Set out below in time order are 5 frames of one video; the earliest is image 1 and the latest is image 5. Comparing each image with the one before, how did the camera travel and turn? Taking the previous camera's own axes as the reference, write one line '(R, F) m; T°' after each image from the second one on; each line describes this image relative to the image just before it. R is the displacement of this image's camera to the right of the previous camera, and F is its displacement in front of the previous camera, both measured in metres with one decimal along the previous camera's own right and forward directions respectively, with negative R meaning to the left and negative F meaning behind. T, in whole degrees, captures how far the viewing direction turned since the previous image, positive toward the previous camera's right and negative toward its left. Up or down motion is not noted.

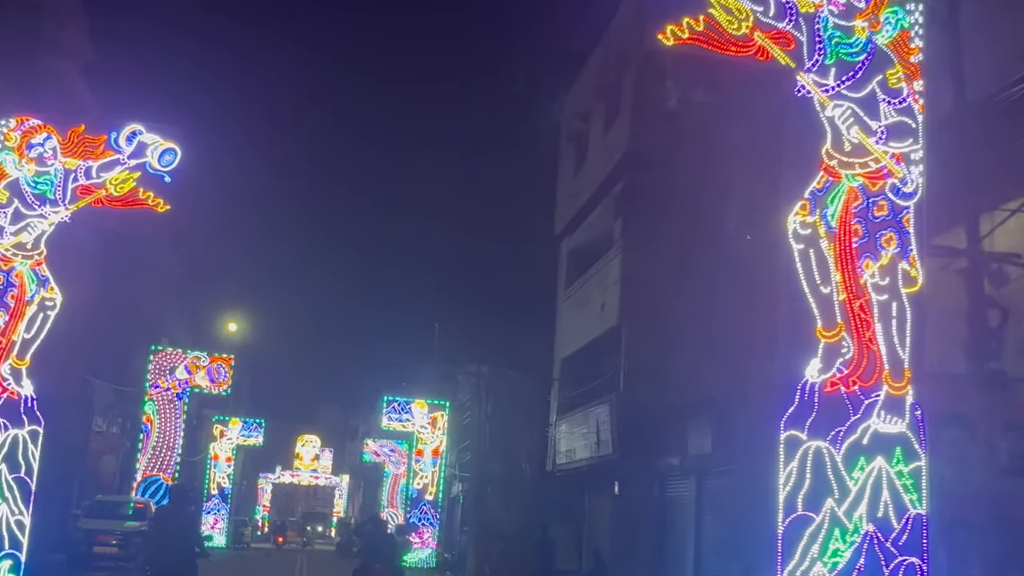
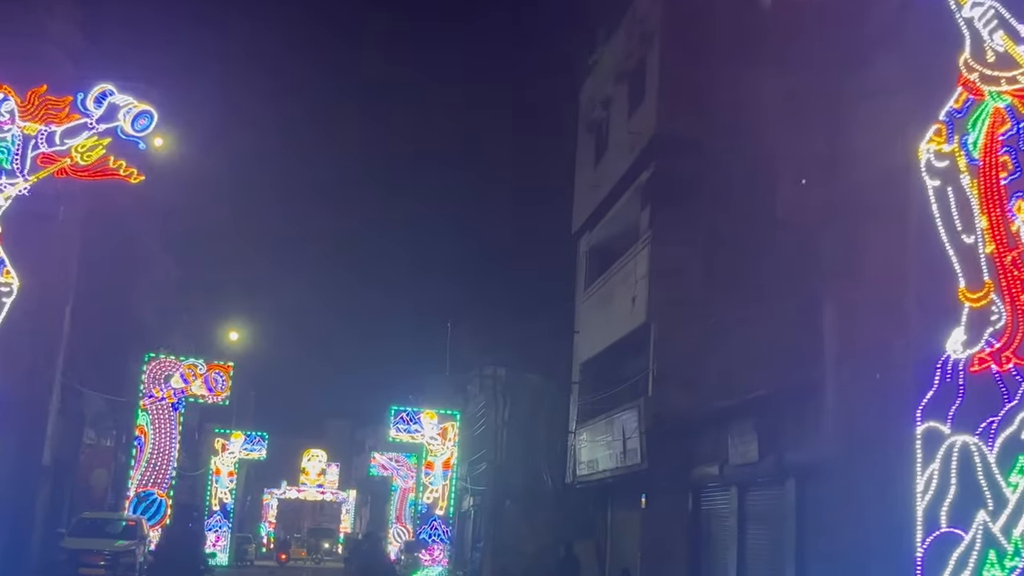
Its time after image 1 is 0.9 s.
(-0.2, +1.8) m; 0°
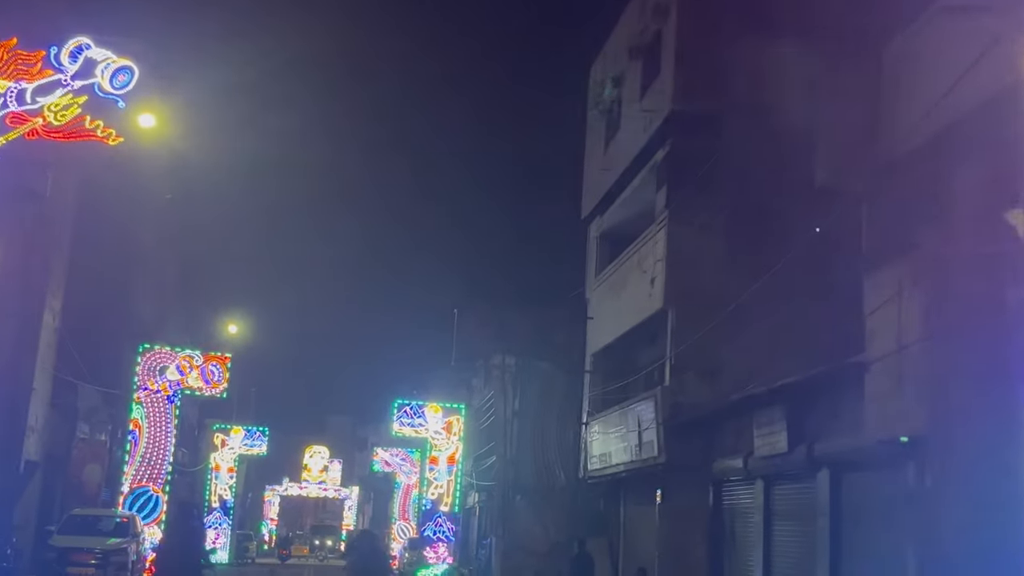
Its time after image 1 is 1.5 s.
(-0.1, +1.0) m; 0°
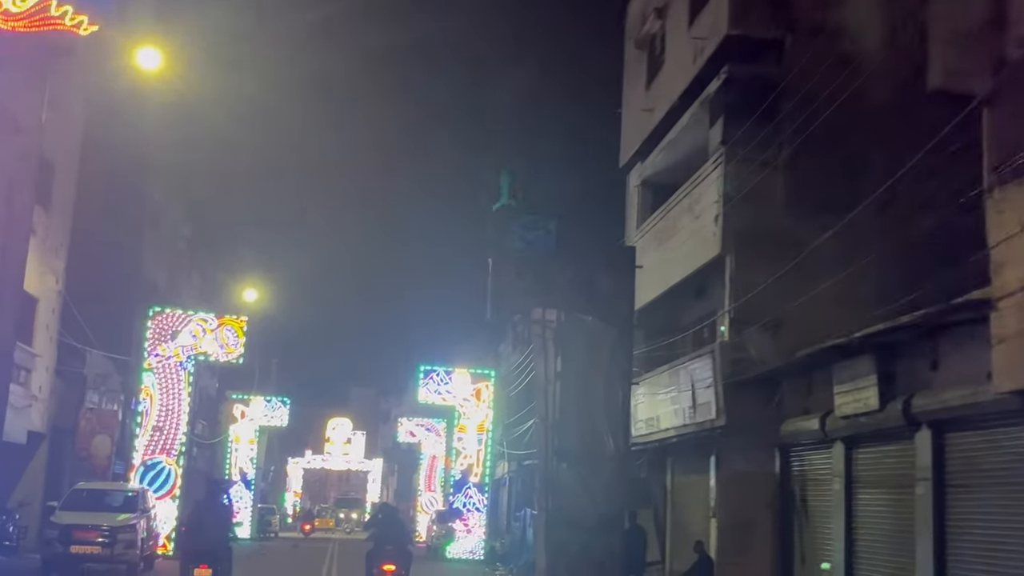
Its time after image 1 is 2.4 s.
(-0.3, +1.9) m; -1°
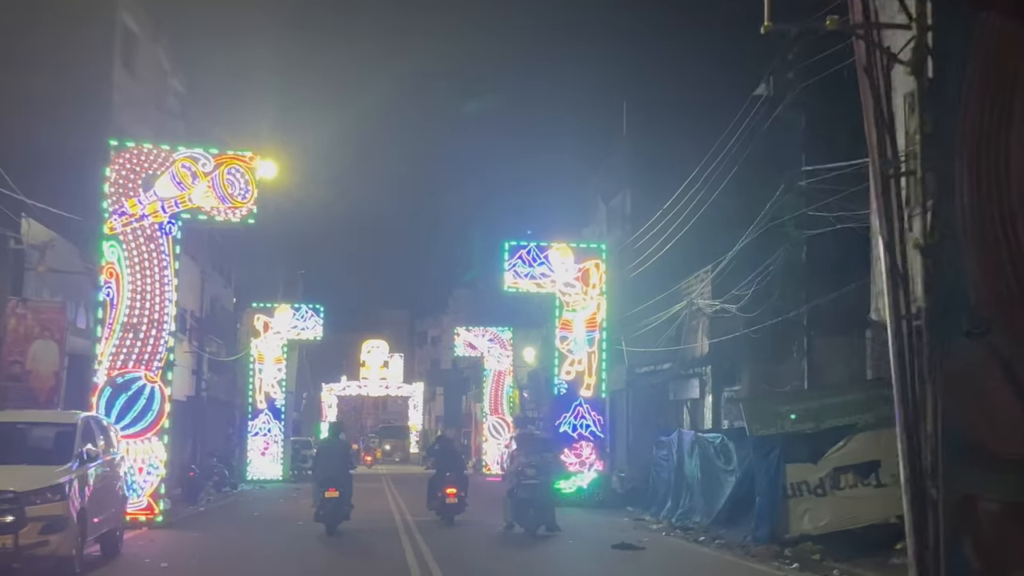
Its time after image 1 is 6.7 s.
(-2.0, +9.5) m; -1°
